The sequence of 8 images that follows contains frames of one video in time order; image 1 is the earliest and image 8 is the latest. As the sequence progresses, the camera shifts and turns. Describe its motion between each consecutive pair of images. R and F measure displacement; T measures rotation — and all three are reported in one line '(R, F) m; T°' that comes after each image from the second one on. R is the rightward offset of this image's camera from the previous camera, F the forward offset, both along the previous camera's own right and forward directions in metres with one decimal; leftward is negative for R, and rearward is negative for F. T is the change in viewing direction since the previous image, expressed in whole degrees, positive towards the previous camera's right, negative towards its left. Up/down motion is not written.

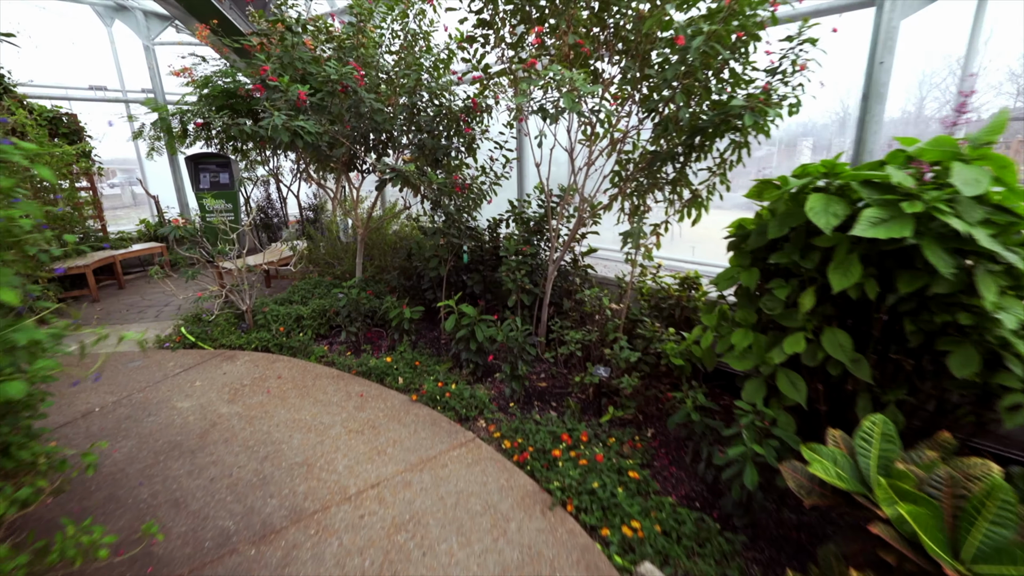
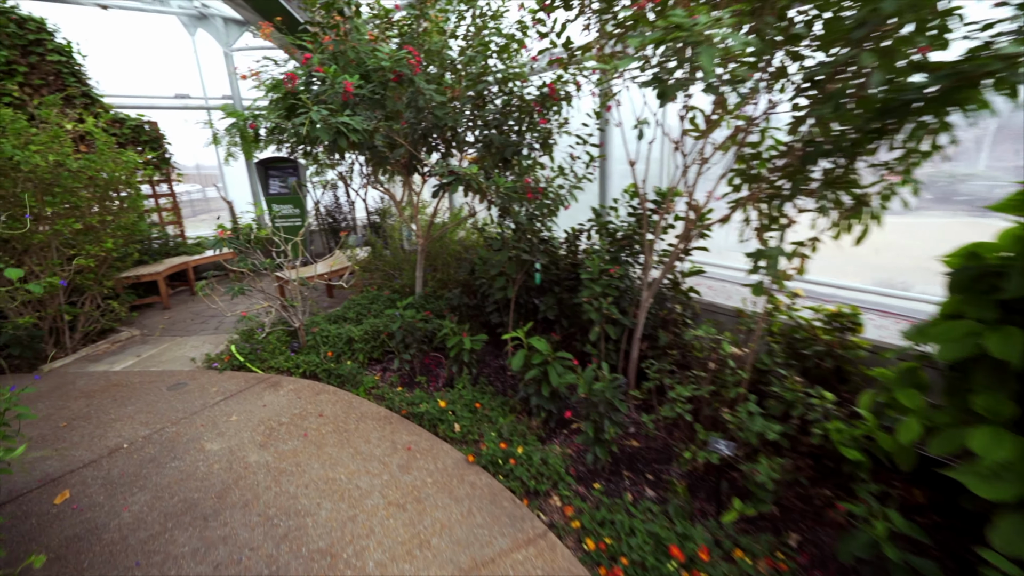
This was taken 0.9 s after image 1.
(-0.1, +0.7) m; -9°
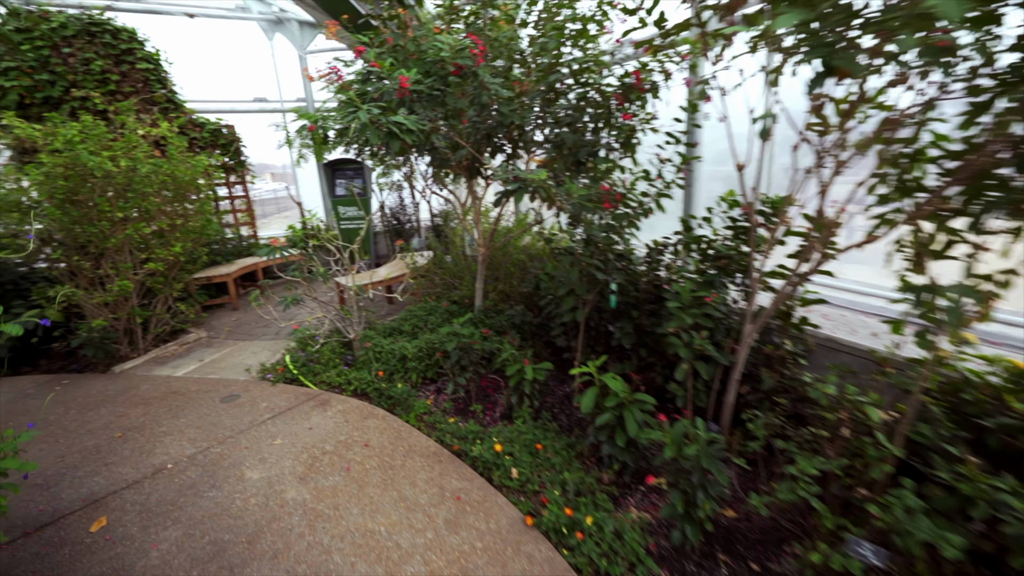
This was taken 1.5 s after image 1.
(0.0, +0.4) m; -8°
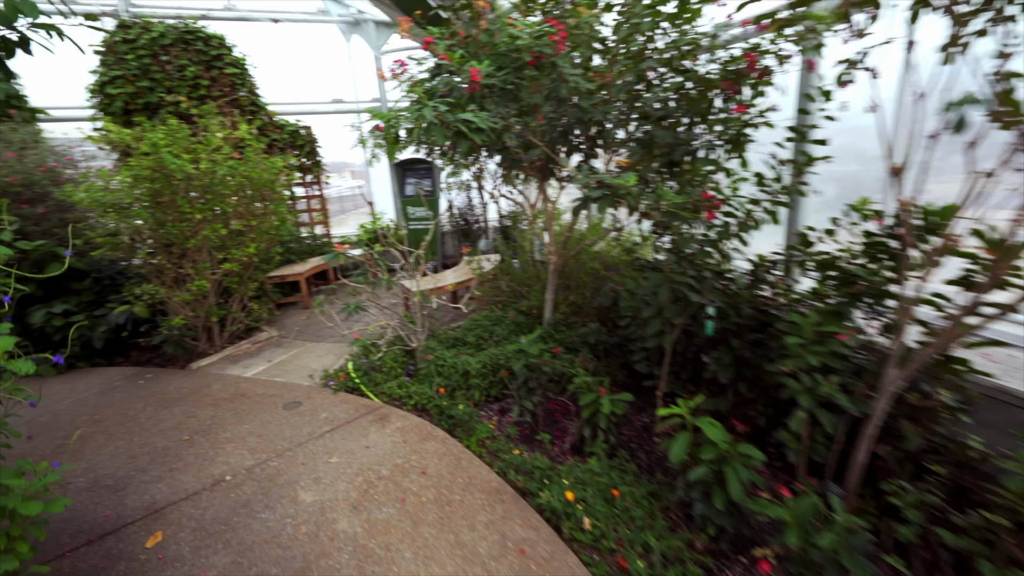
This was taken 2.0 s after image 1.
(-0.1, +0.3) m; -8°
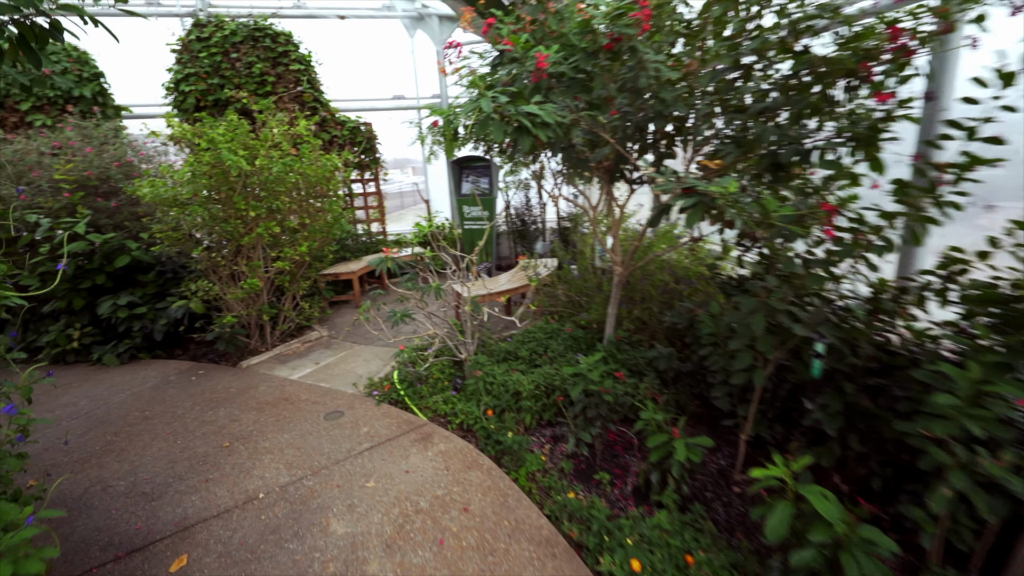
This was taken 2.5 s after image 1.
(0.0, +0.3) m; -6°
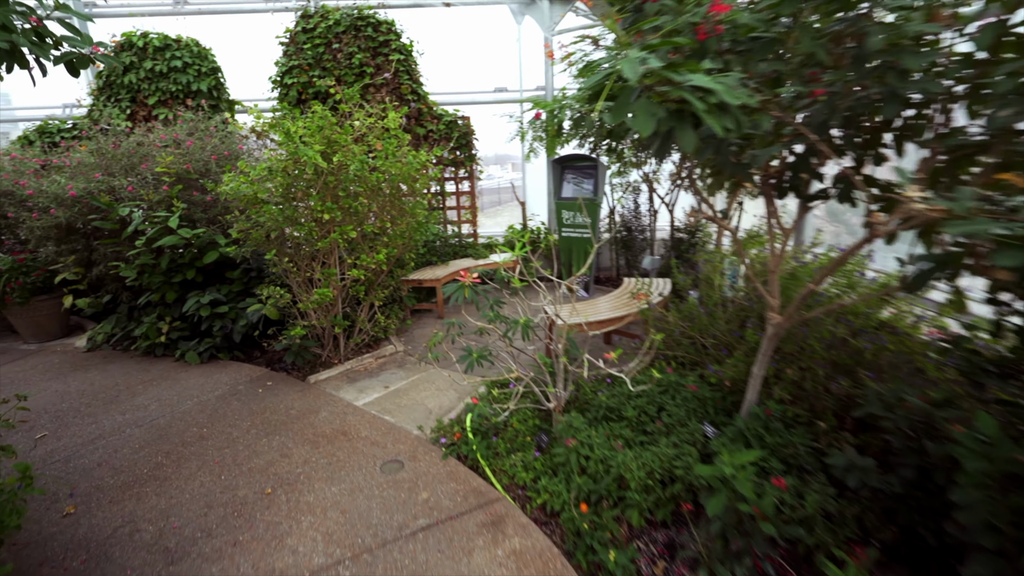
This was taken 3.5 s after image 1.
(-0.1, +0.7) m; -11°
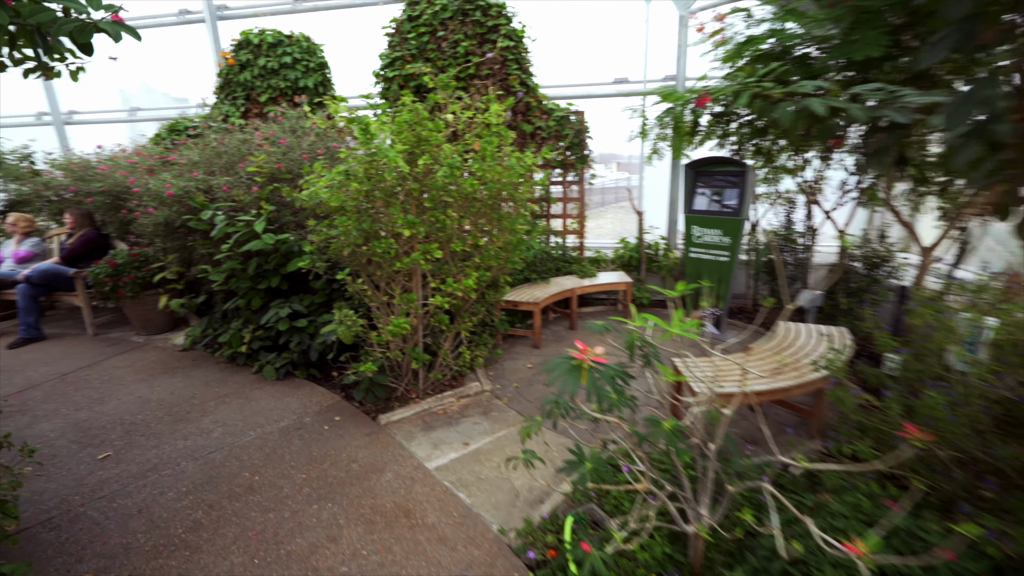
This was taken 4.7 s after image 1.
(-0.2, +0.8) m; -12°
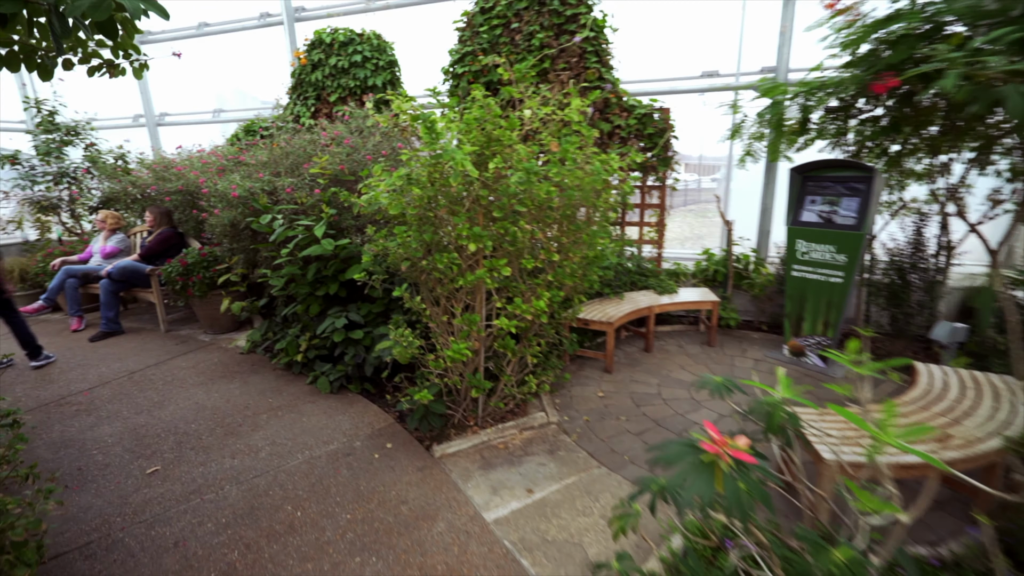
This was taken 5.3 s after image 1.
(-0.1, +0.4) m; -7°
